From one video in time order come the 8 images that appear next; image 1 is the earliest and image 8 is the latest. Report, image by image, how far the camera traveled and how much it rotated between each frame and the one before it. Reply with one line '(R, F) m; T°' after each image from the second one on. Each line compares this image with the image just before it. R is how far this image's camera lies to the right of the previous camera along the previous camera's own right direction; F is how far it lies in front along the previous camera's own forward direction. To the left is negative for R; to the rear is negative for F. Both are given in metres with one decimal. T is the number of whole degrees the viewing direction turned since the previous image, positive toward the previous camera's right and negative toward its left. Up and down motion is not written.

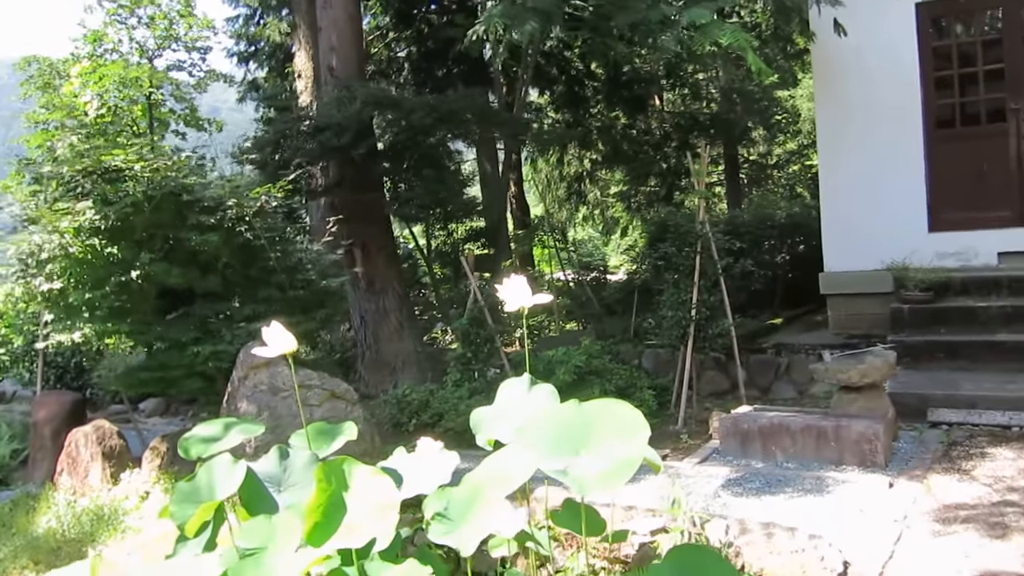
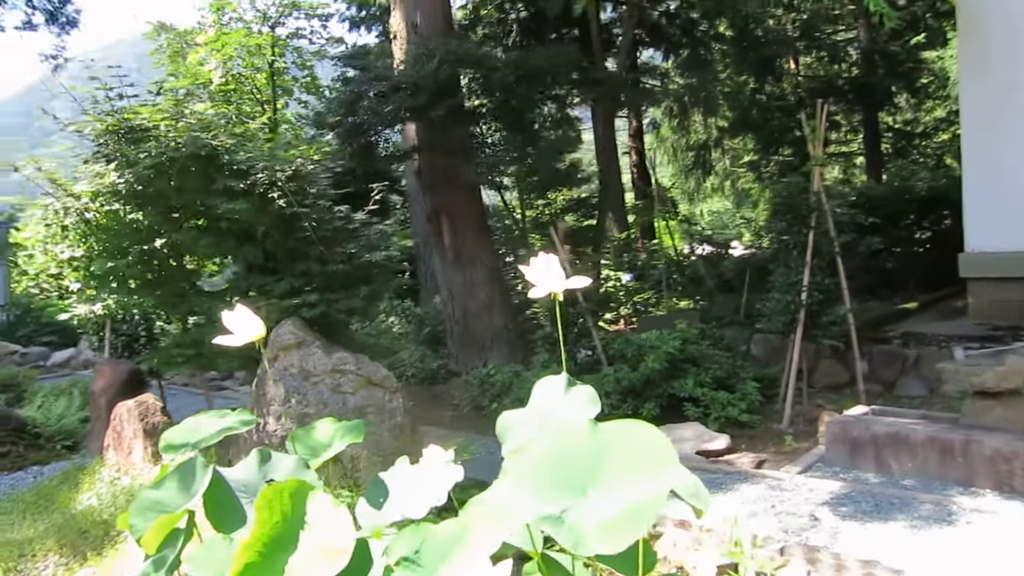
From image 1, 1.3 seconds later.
(+0.3, +0.6) m; -8°
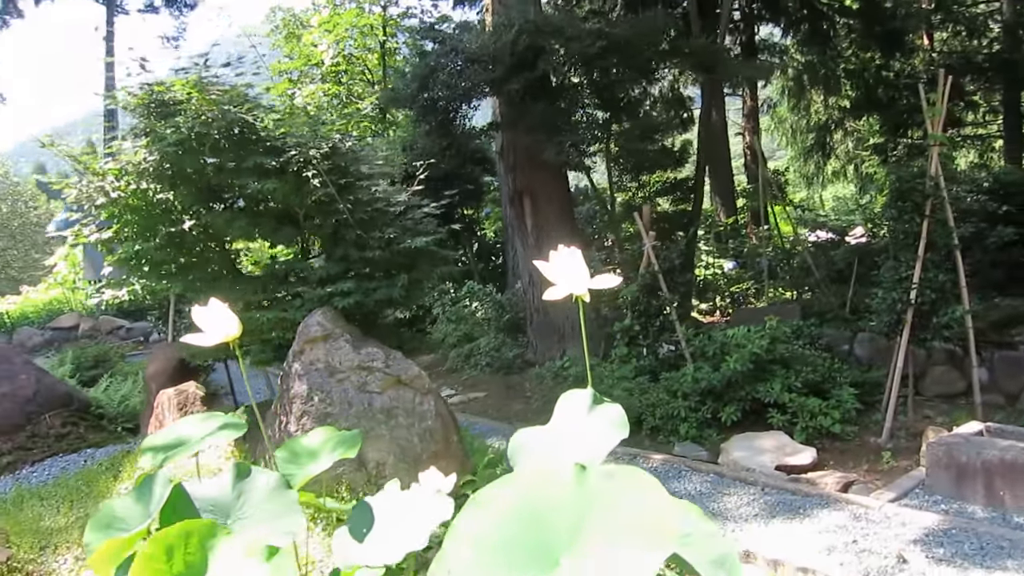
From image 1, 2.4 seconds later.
(+0.3, +0.4) m; -7°
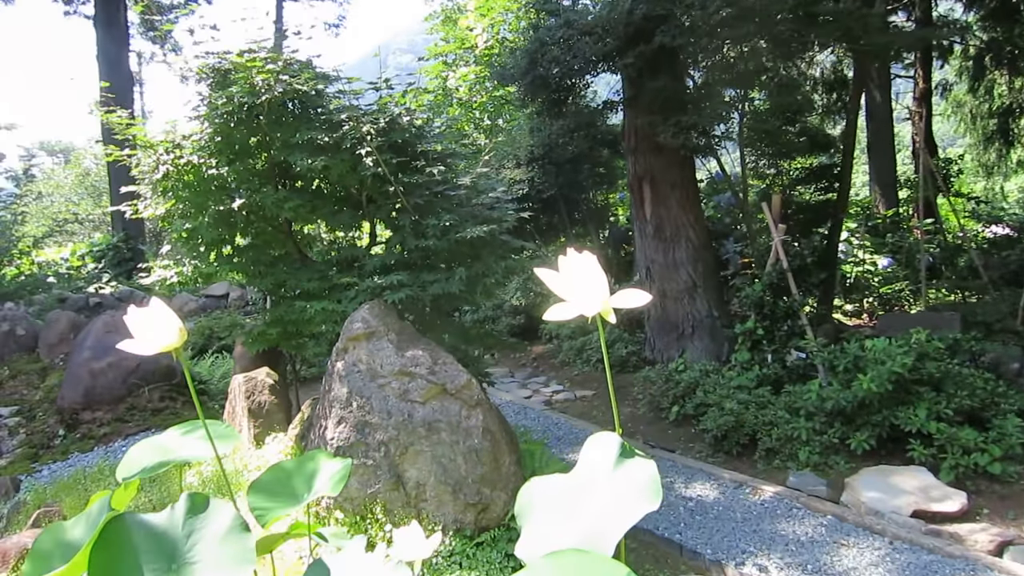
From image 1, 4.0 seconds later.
(+0.3, +0.6) m; -10°
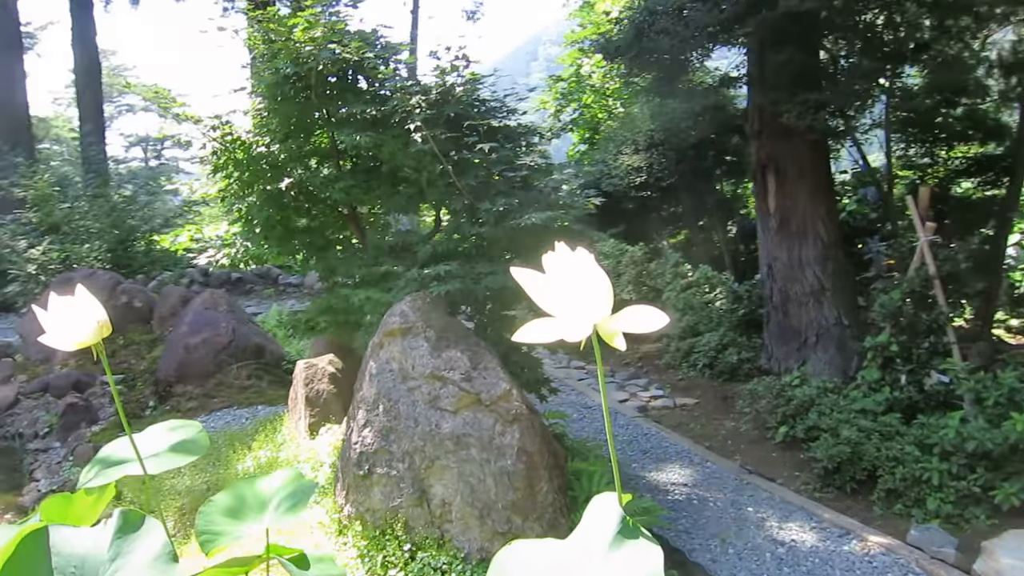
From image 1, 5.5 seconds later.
(+0.3, +0.5) m; -10°
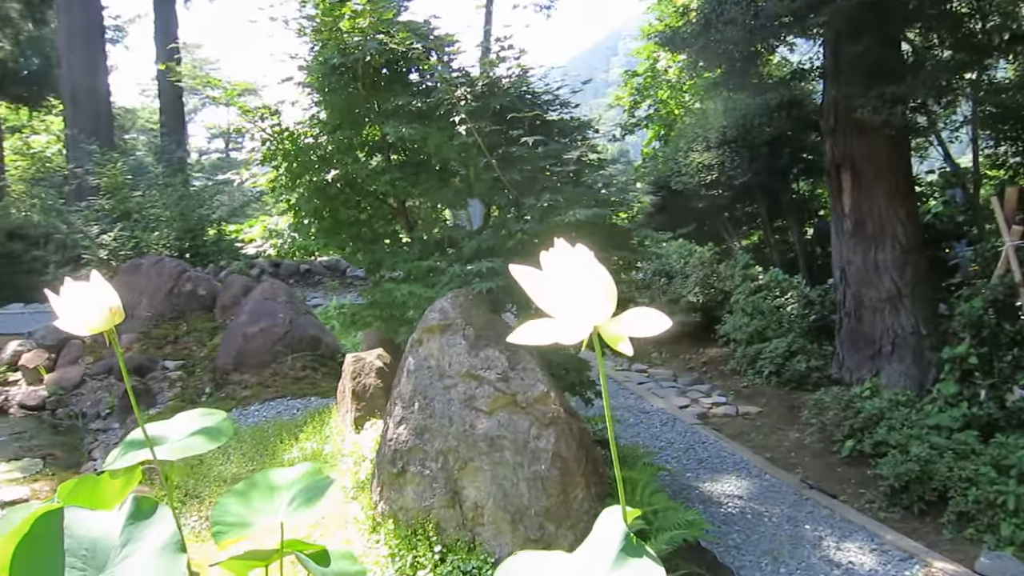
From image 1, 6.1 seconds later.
(+0.1, +0.1) m; -5°
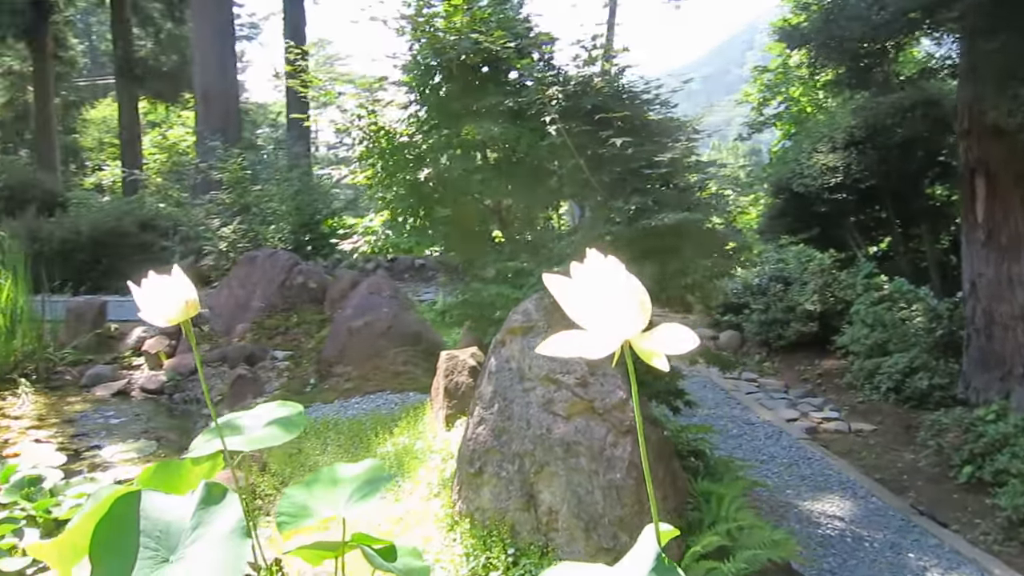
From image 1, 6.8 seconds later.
(+0.1, 0.0) m; -8°
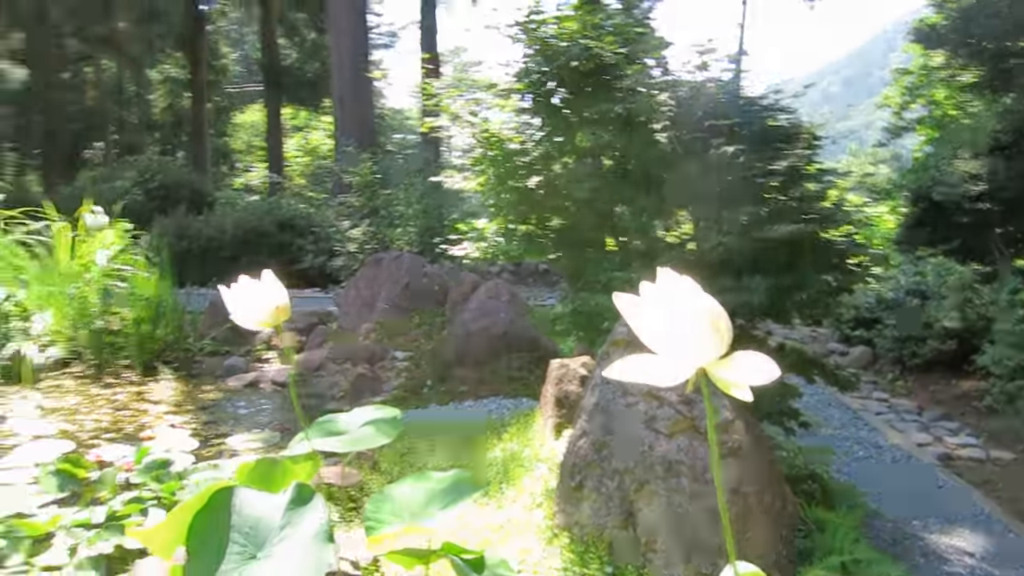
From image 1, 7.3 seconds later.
(+0.1, 0.0) m; -9°
